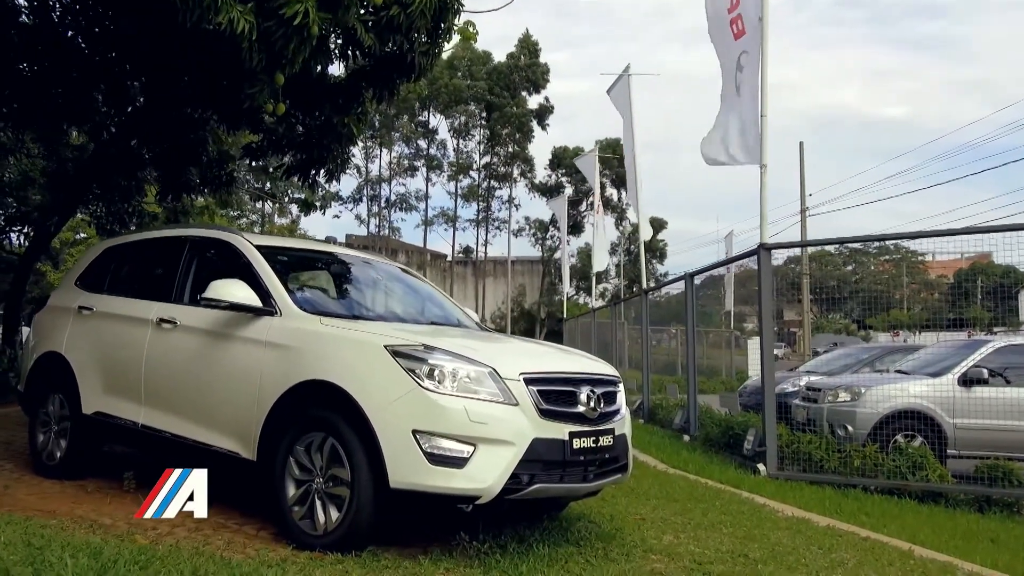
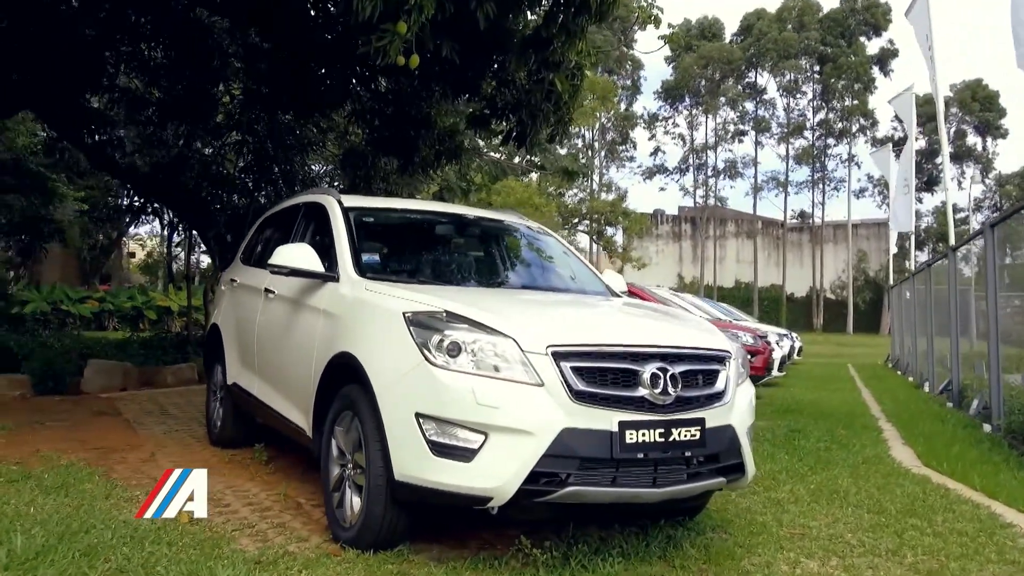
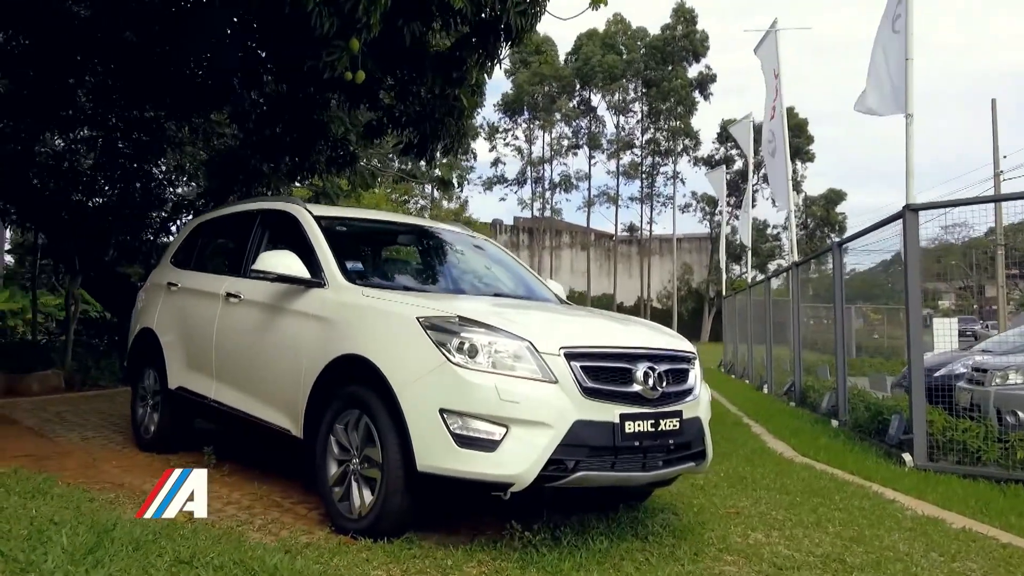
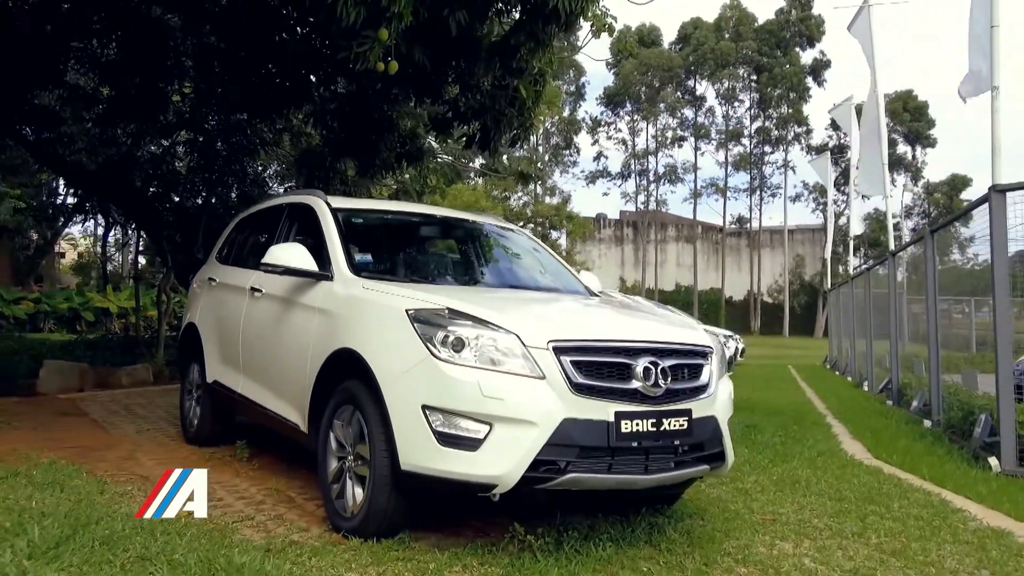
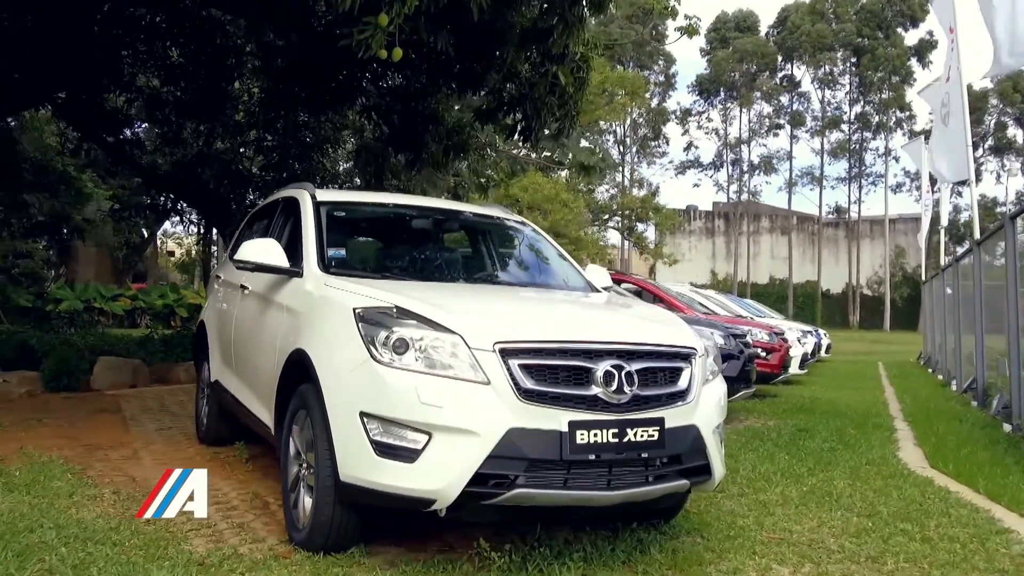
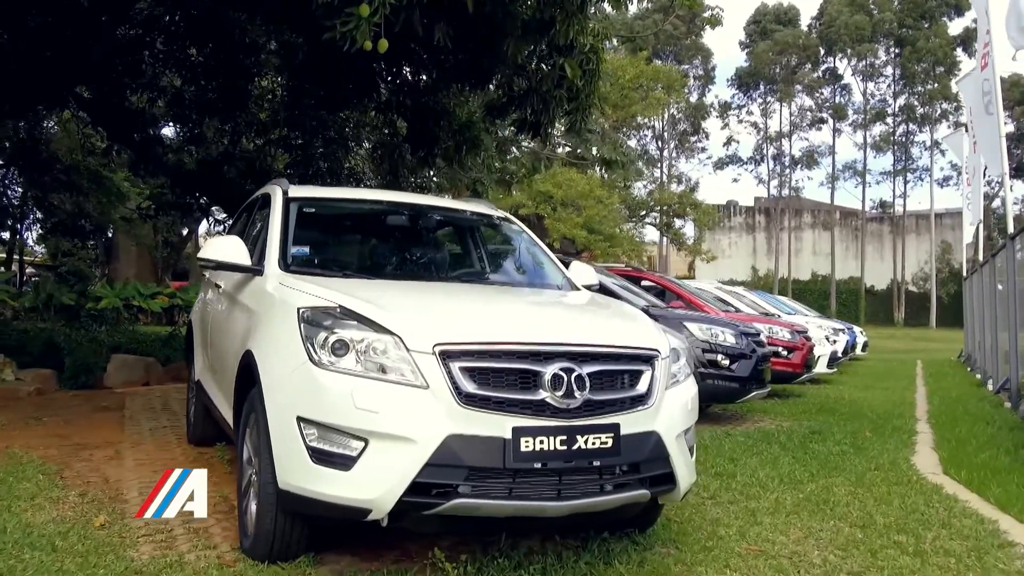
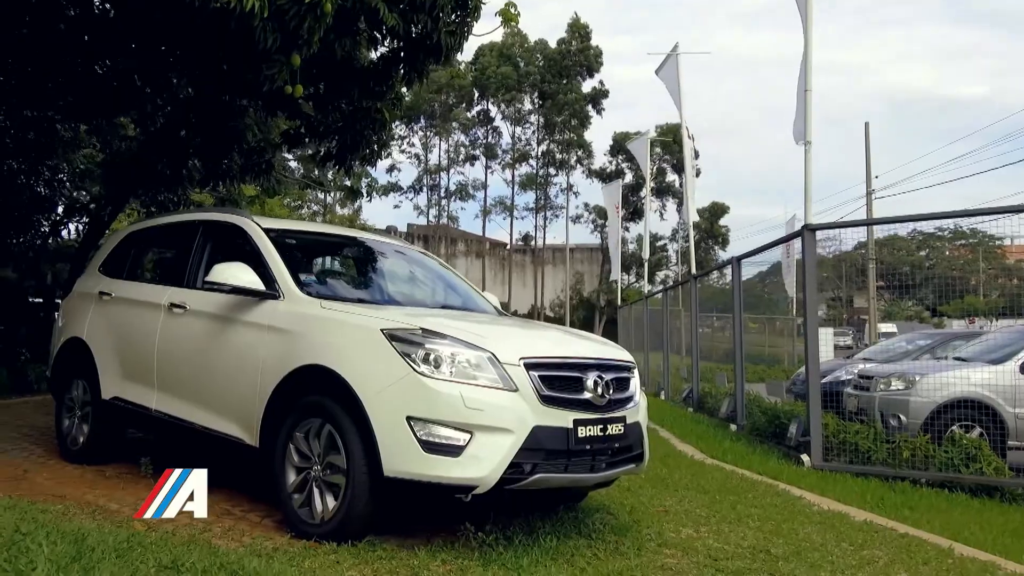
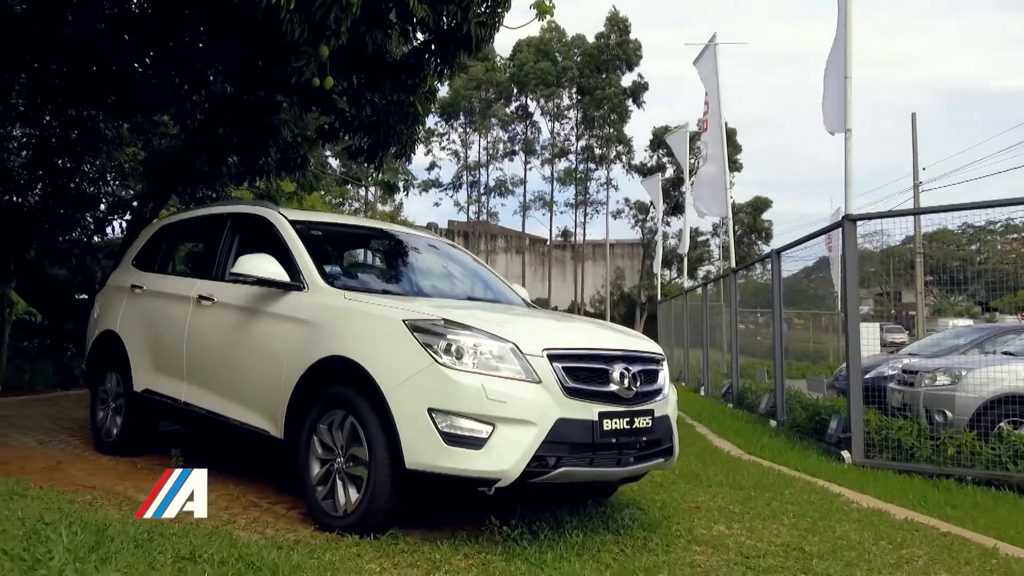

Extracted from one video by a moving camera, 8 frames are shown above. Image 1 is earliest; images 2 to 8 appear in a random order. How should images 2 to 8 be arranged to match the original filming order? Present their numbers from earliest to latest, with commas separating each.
7, 8, 3, 4, 2, 5, 6
